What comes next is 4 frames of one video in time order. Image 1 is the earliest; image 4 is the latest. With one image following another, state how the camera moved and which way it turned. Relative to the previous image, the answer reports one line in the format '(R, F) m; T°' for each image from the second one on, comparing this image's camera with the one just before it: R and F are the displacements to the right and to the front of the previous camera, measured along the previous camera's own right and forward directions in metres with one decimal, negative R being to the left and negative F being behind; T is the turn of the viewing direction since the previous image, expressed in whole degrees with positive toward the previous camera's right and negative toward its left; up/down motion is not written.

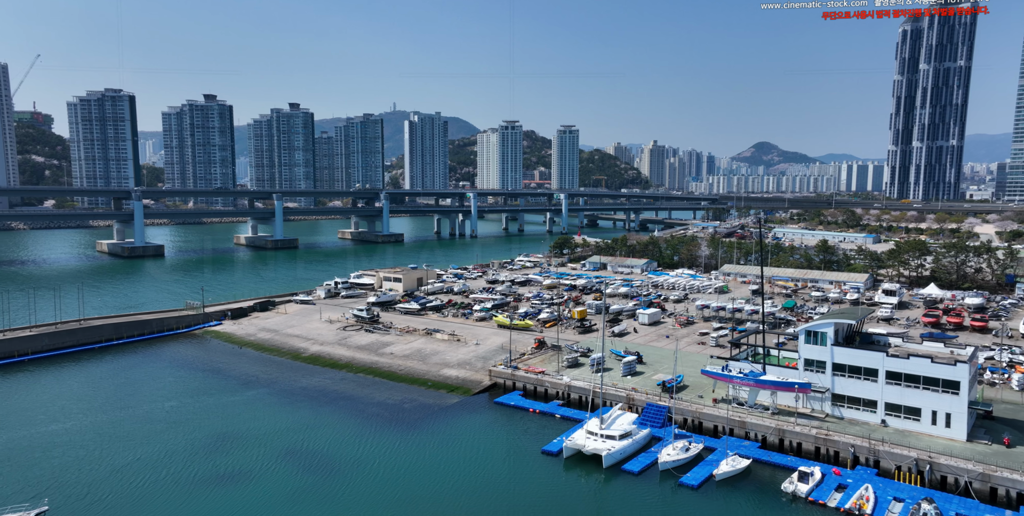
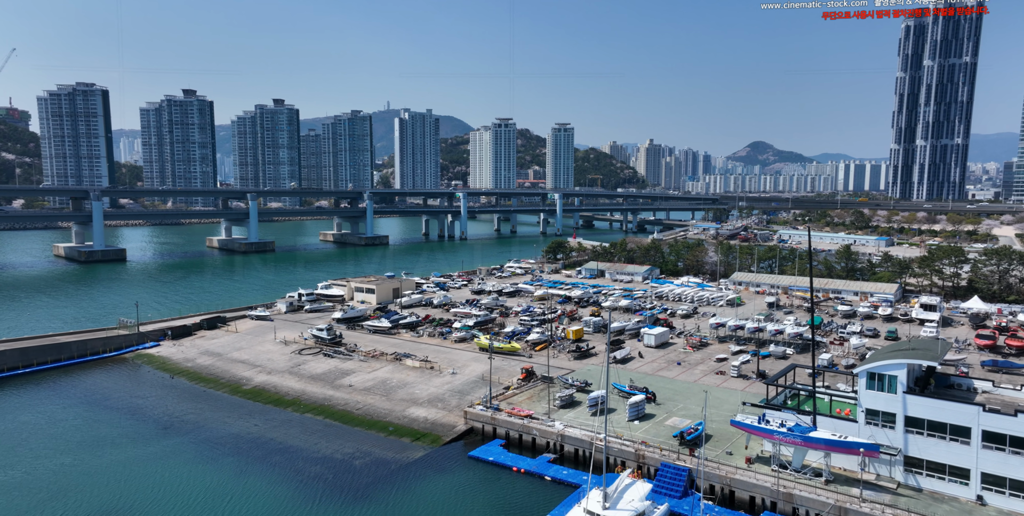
(+0.4, +4.8) m; 0°
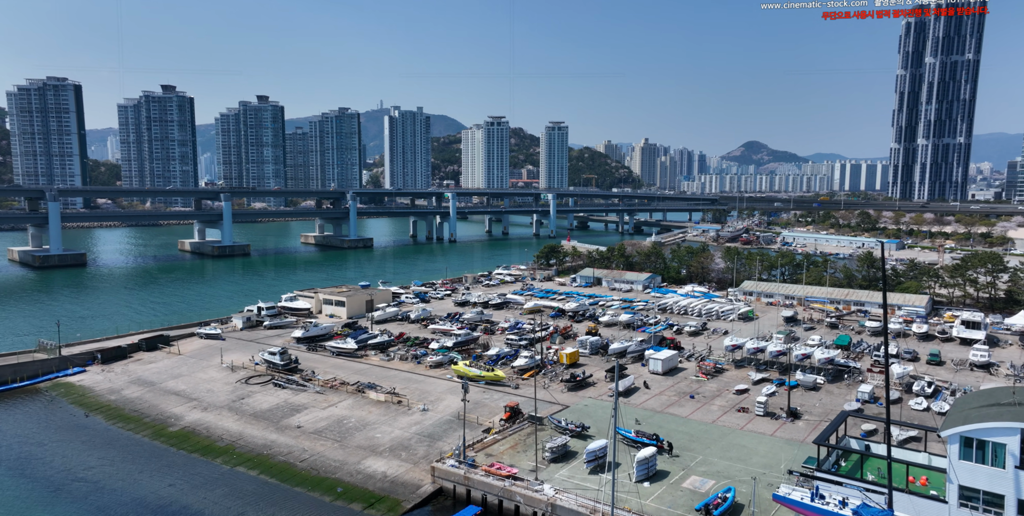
(+0.4, +4.1) m; 0°
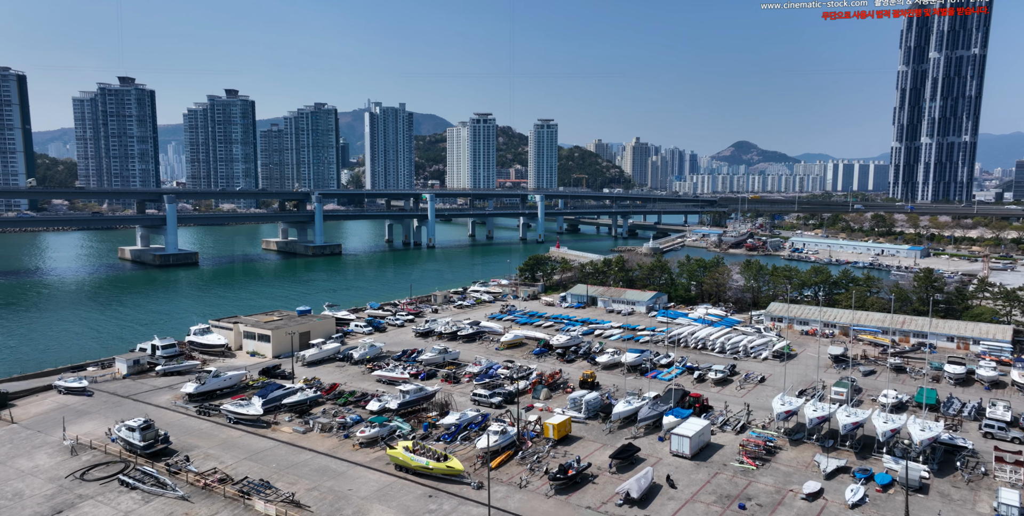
(+0.7, +7.6) m; +1°
